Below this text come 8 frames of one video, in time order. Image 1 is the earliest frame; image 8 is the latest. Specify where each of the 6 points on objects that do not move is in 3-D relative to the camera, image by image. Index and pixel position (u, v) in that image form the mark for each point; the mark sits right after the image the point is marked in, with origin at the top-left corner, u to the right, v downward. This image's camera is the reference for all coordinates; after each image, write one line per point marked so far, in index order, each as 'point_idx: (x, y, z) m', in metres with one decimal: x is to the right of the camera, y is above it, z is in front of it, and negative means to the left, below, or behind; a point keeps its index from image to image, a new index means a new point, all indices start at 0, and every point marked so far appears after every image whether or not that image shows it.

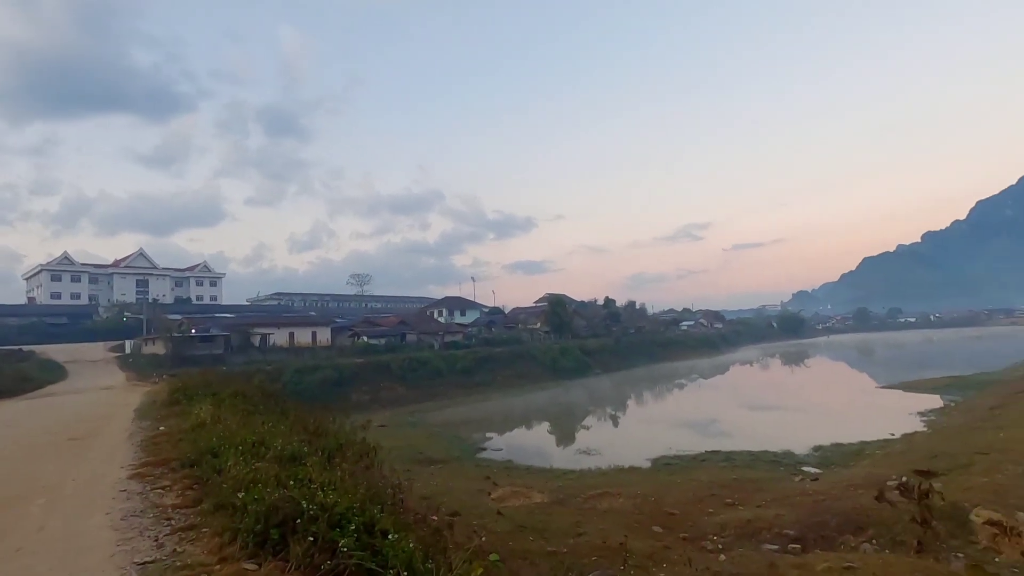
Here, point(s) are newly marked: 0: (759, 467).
0: (+7.1, -5.2, +15.3) m
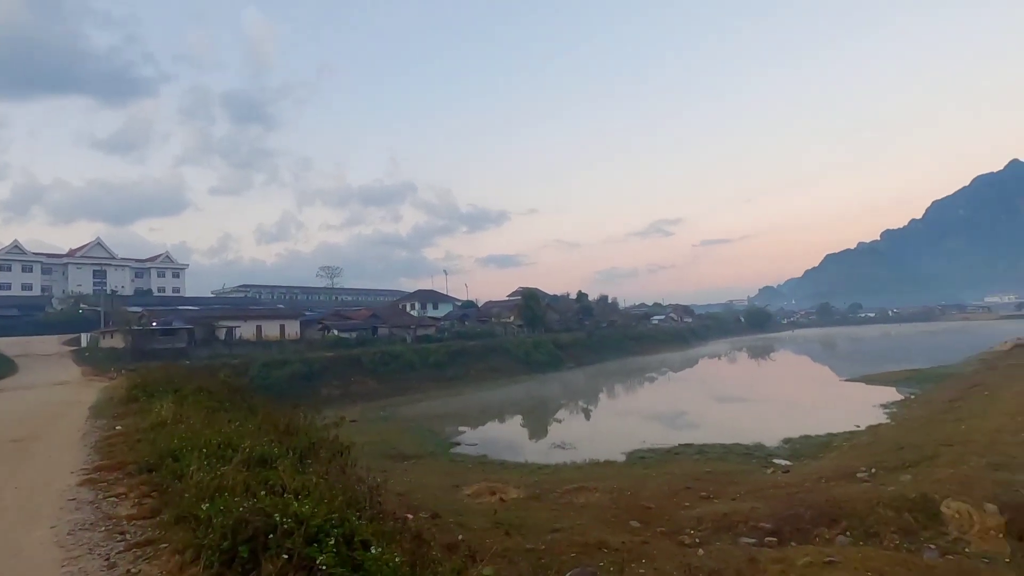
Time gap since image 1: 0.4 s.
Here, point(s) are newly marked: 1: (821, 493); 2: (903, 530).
0: (+6.4, -5.0, +15.5) m
1: (+5.8, -3.8, +9.9) m
2: (+5.6, -3.5, +7.7) m
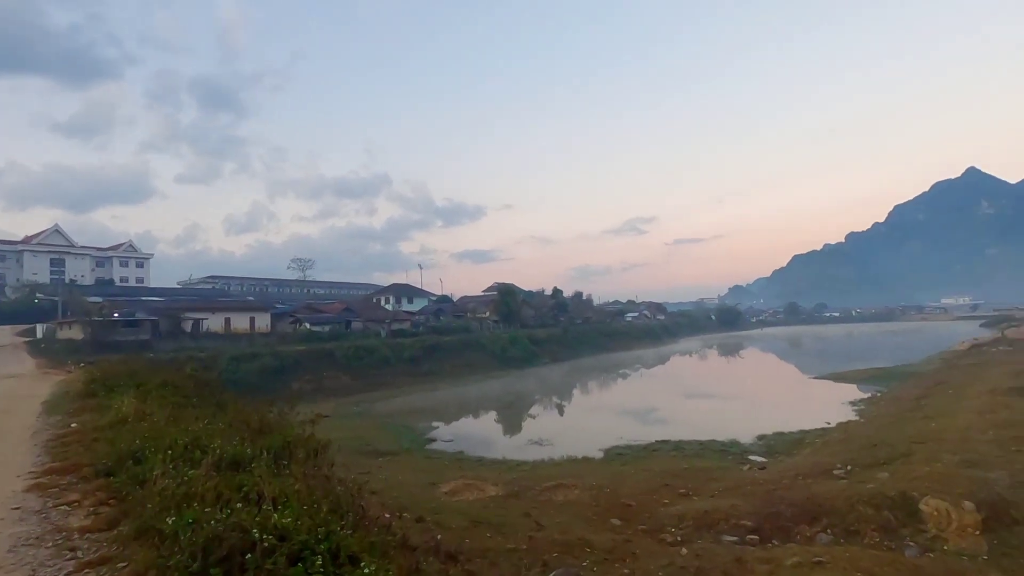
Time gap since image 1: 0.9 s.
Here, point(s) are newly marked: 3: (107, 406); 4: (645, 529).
0: (+5.7, -4.9, +15.6) m
1: (+5.4, -3.8, +10.0) m
2: (+5.4, -3.5, +7.7) m
3: (-6.9, -2.1, +9.2) m
4: (+2.4, -4.4, +9.6) m
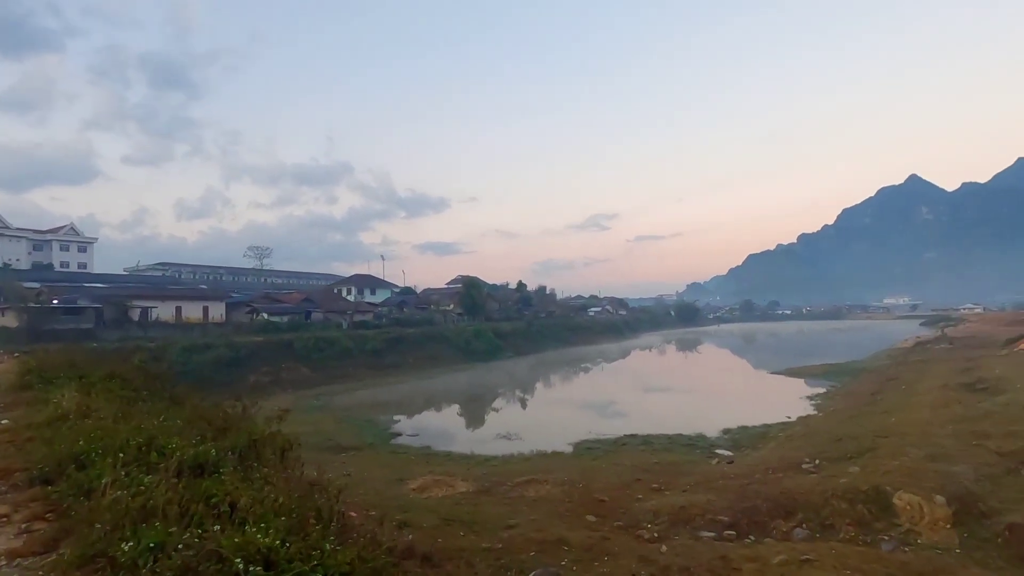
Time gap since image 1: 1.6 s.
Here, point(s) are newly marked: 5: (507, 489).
0: (+4.8, -4.8, +15.7) m
1: (+4.9, -3.7, +10.1) m
2: (+5.0, -3.4, +7.8) m
3: (-7.3, -1.8, +8.4) m
4: (+1.9, -4.2, +9.5) m
5: (-0.1, -4.7, +12.3) m
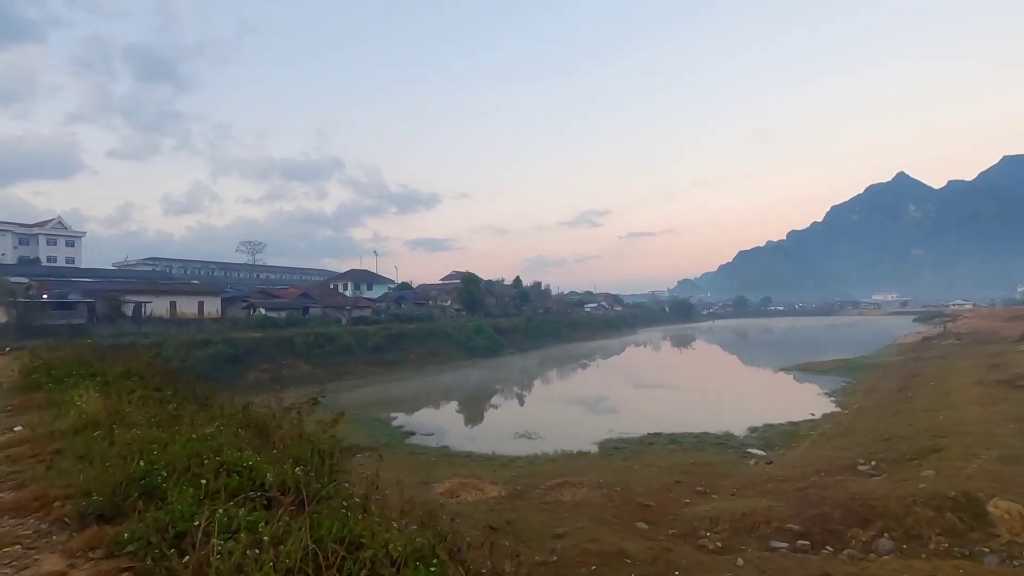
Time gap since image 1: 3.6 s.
0: (+5.5, -4.6, +15.1) m
1: (+5.7, -3.5, +9.4) m
2: (+5.9, -3.3, +7.2) m
3: (-6.5, -1.7, +7.5) m
4: (+2.7, -4.1, +8.8) m
5: (+0.6, -4.5, +11.6) m
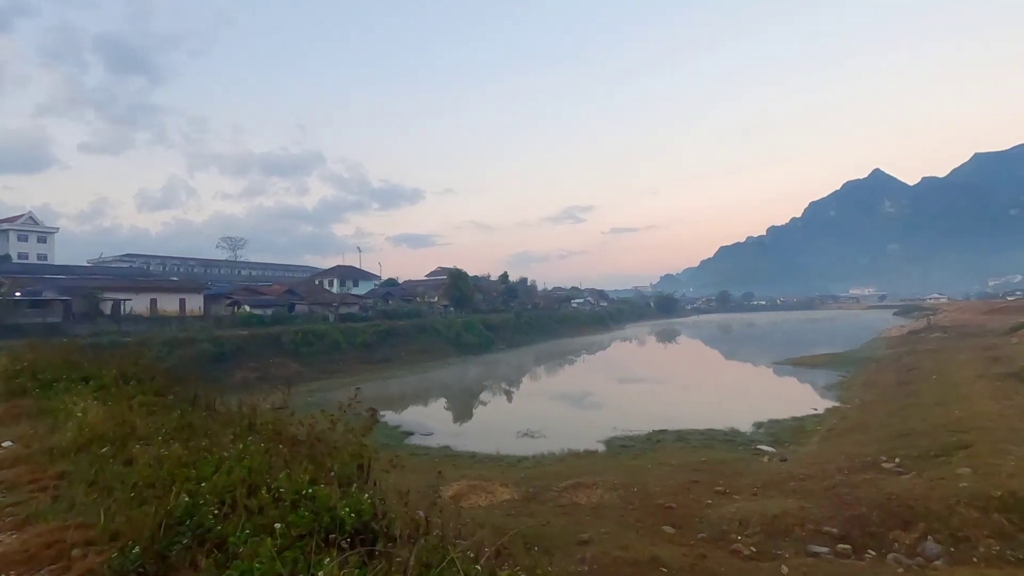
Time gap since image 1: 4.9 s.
0: (+5.7, -4.4, +14.8) m
1: (+6.1, -3.4, +9.2) m
2: (+6.3, -3.2, +6.9) m
3: (-6.1, -1.6, +6.8) m
4: (+3.1, -4.0, +8.5) m
5: (+0.9, -4.4, +11.2) m
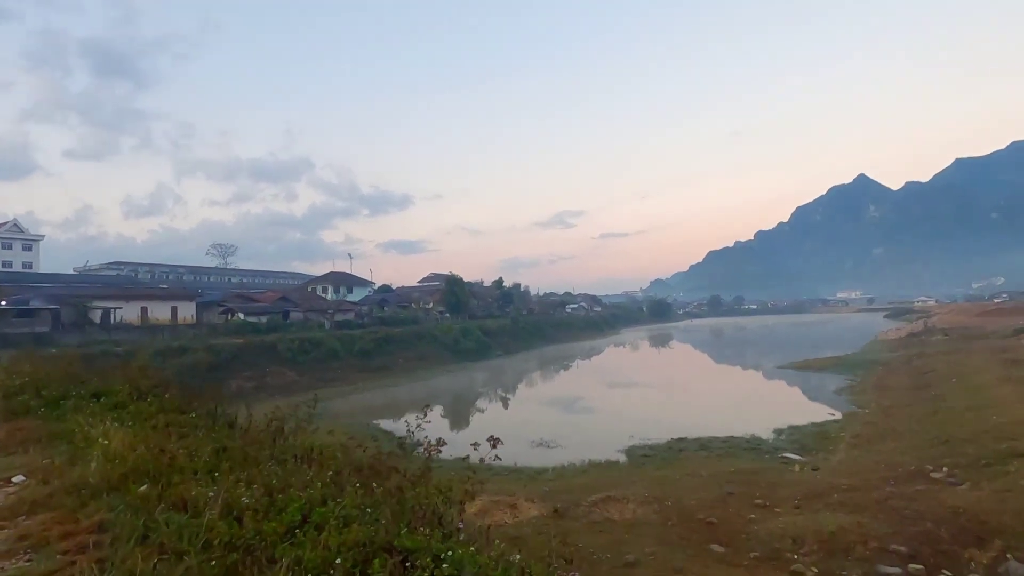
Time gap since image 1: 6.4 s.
0: (+6.2, -4.5, +14.3) m
1: (+6.6, -3.4, +8.7) m
2: (+6.9, -3.2, +6.4) m
3: (-5.5, -1.7, +6.2) m
4: (+3.7, -4.0, +7.9) m
5: (+1.5, -4.4, +10.6) m
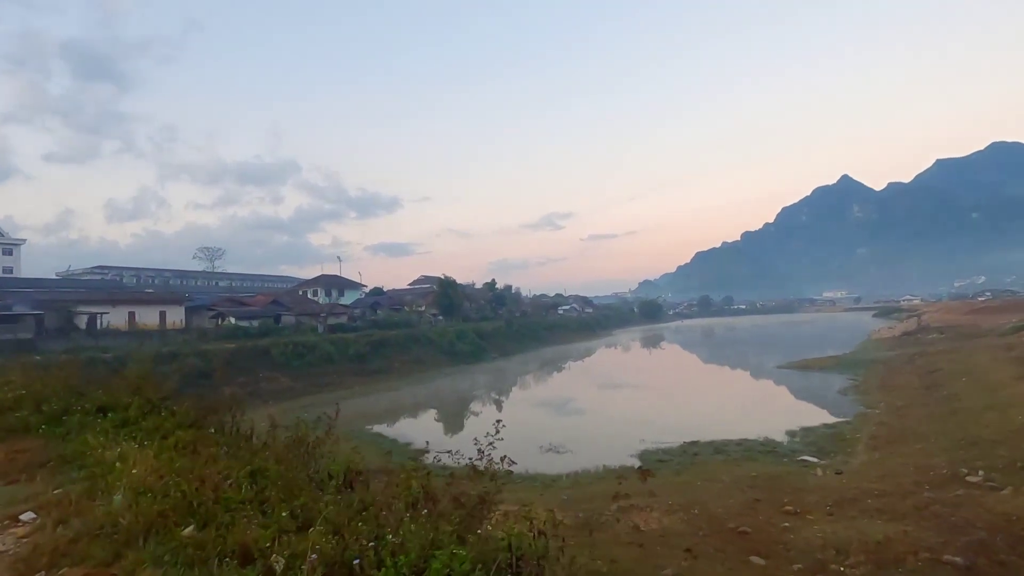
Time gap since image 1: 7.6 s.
0: (+6.5, -4.5, +14.0) m
1: (+7.1, -3.4, +8.4) m
2: (+7.4, -3.1, +6.1) m
3: (-5.0, -1.7, +5.6) m
4: (+4.2, -4.0, +7.5) m
5: (+1.9, -4.4, +10.2) m
